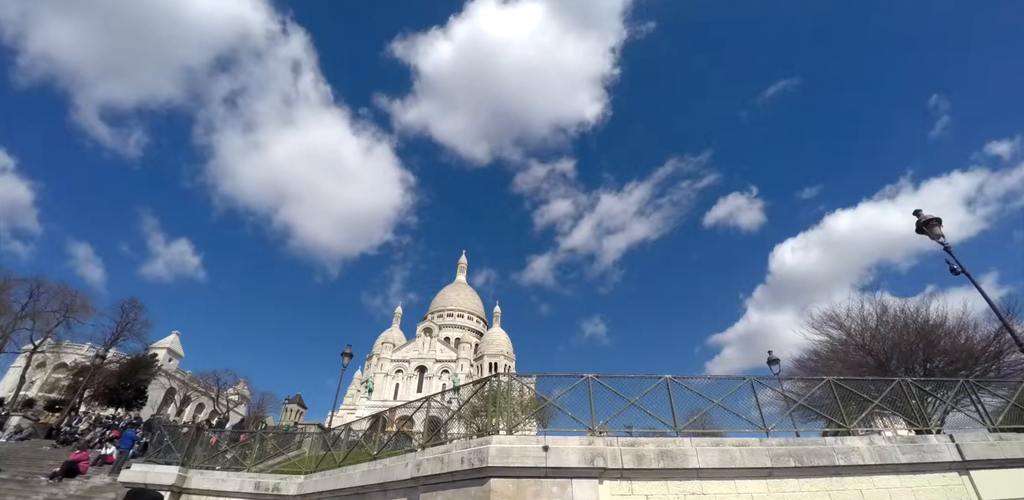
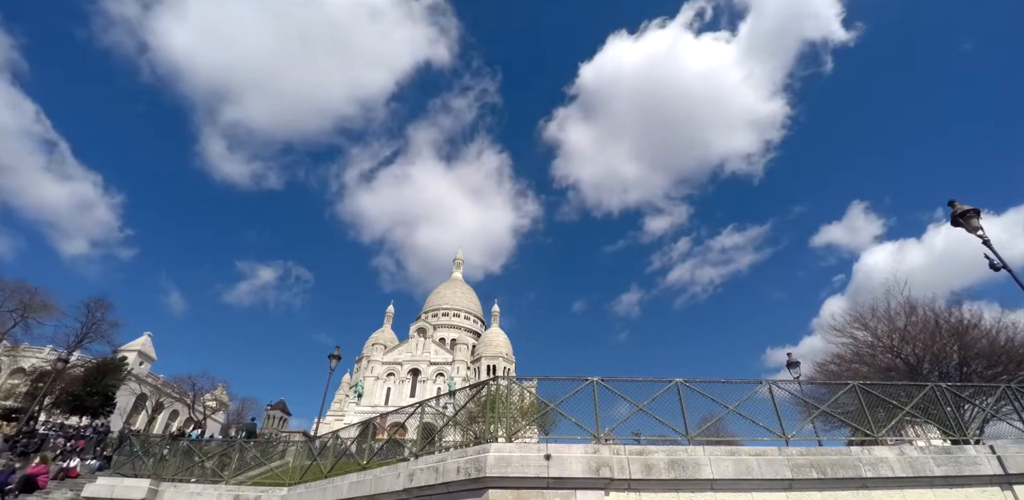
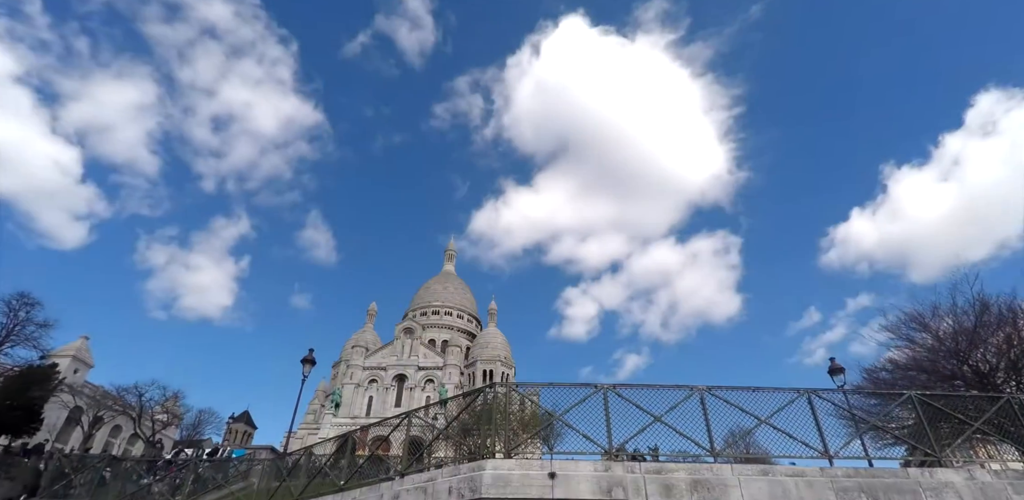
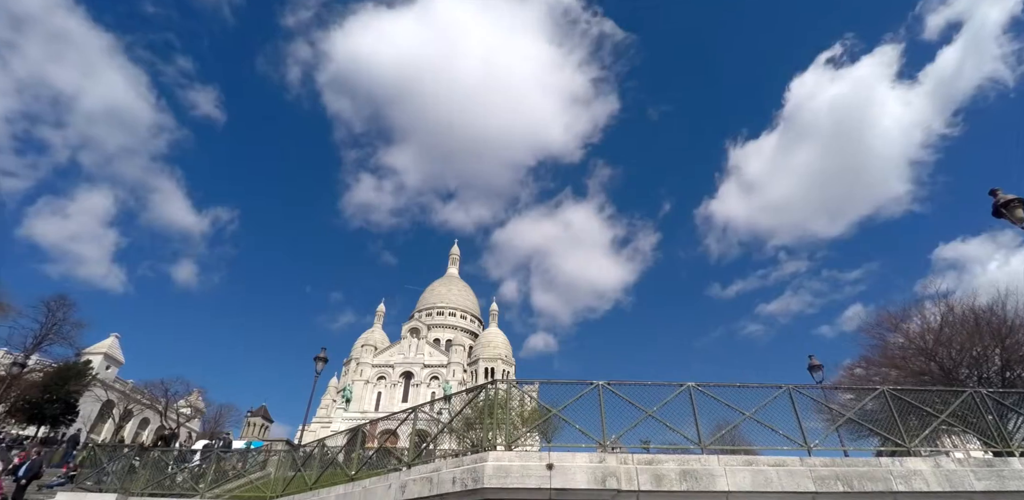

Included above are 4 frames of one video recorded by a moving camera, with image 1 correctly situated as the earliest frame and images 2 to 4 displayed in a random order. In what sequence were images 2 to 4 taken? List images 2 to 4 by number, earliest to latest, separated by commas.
2, 4, 3
